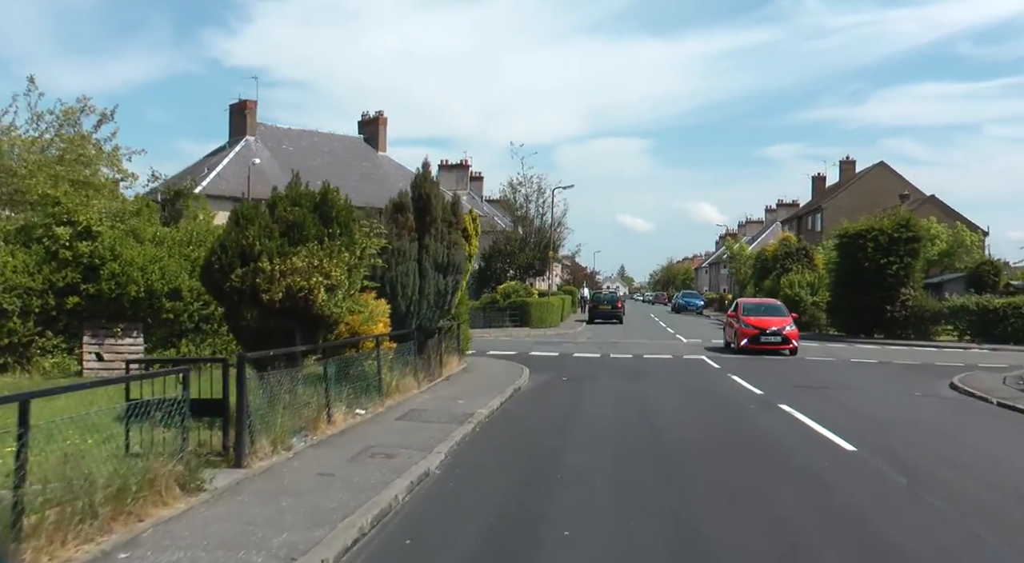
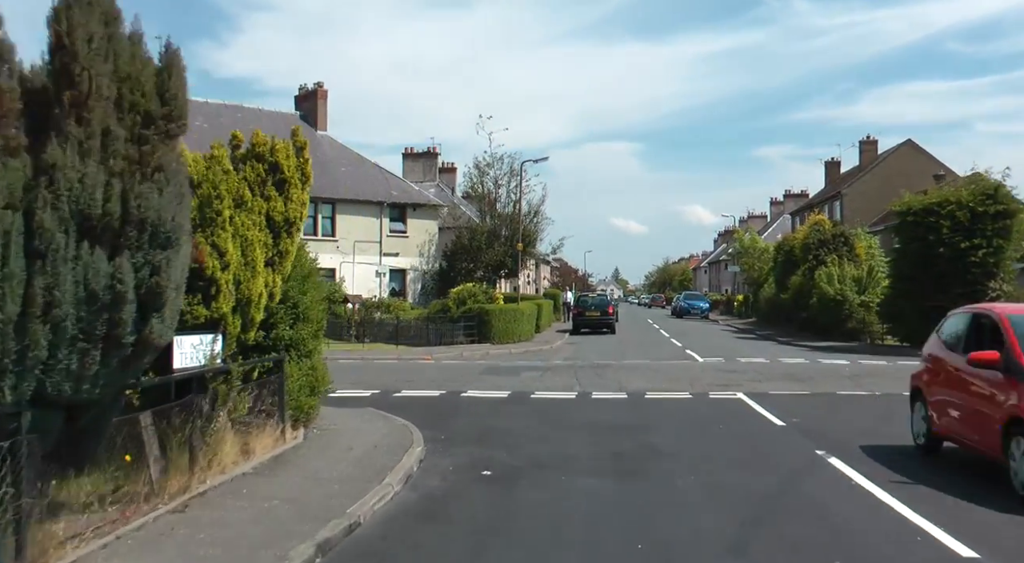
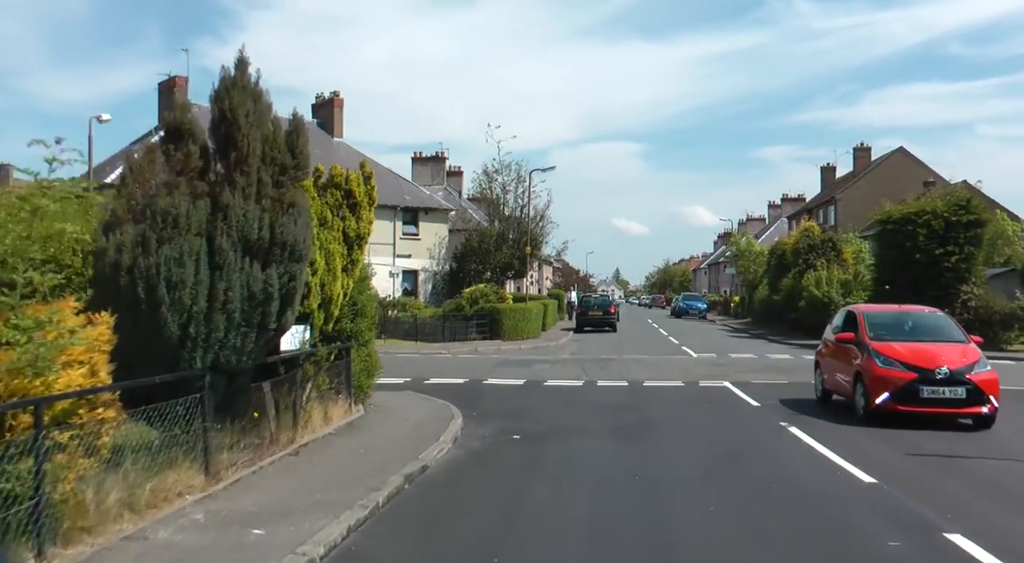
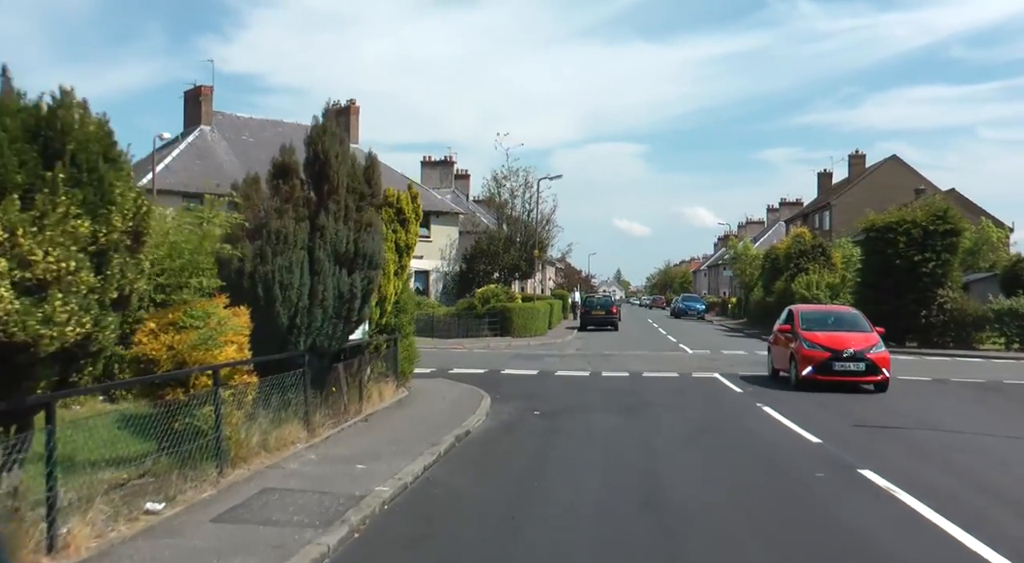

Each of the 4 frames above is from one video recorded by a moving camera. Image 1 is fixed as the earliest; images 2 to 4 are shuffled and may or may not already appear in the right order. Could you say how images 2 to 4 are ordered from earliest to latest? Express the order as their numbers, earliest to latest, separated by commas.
4, 3, 2
